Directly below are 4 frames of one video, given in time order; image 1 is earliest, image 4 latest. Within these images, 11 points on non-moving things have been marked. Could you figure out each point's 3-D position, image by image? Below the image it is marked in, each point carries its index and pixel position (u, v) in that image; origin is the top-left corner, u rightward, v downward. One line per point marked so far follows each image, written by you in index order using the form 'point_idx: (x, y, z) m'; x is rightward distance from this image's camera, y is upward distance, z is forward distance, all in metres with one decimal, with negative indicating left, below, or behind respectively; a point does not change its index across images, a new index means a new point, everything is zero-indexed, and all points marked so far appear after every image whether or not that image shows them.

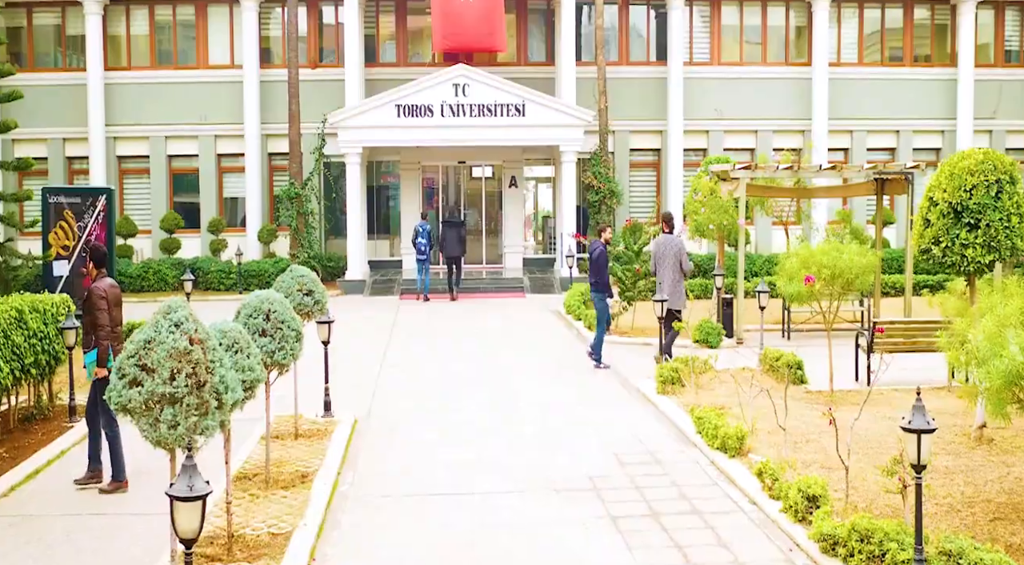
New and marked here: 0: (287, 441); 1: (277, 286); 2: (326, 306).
0: (-2.2, -1.5, +7.8) m
1: (-2.3, 0.0, +8.0) m
2: (-1.9, -0.2, +8.2) m
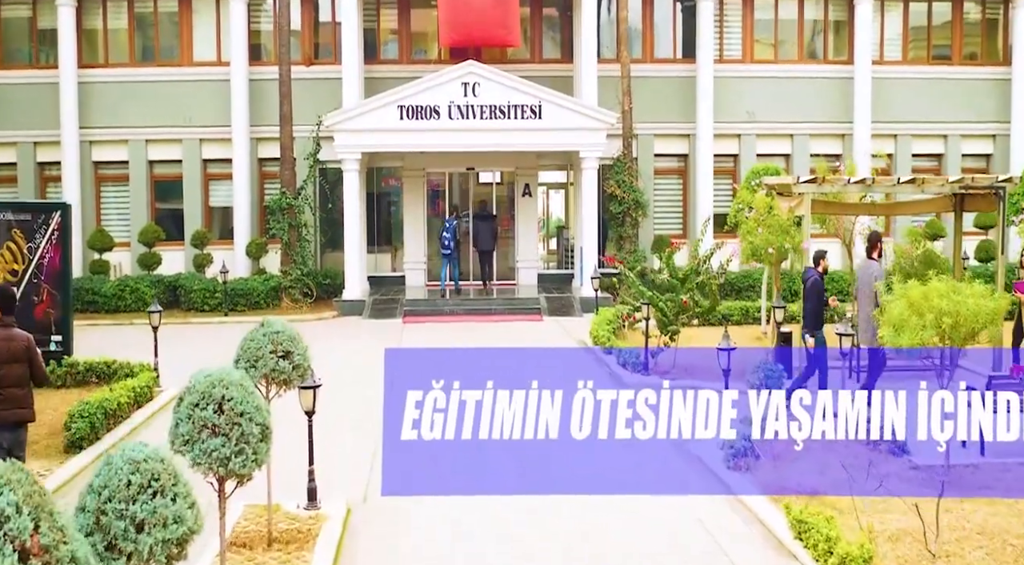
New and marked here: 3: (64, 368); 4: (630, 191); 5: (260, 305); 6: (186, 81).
0: (-1.9, -2.0, +5.9) m
1: (-2.0, -0.5, +6.1) m
2: (-1.6, -0.7, +6.2) m
3: (-6.2, -1.2, +11.1) m
4: (+2.7, +2.1, +18.6) m
5: (-5.6, -0.5, +18.0) m
6: (-8.1, +5.0, +19.9) m
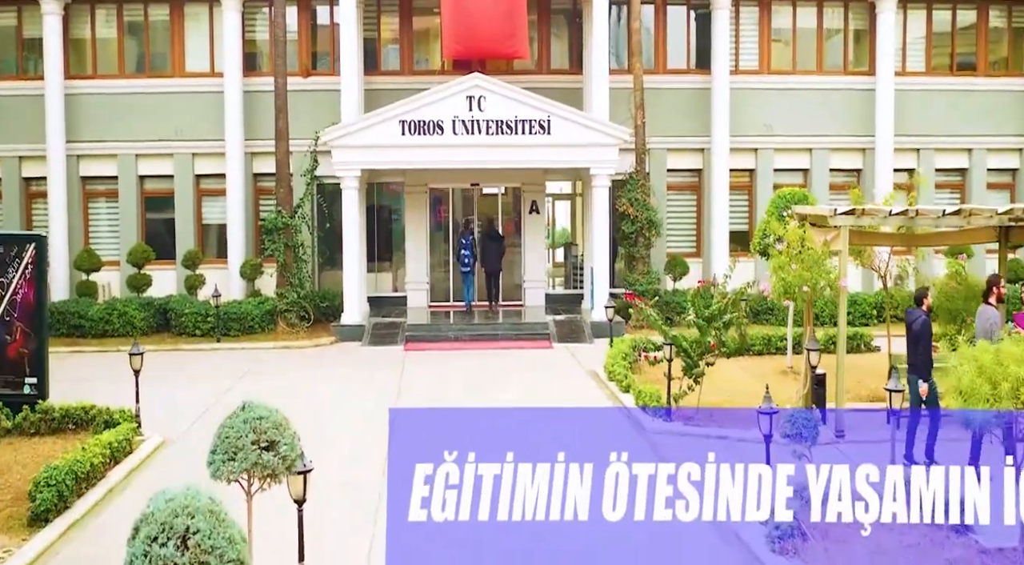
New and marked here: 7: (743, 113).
0: (-1.7, -2.5, +5.0) m
1: (-1.9, -1.0, +5.2) m
2: (-1.4, -1.2, +5.4) m
3: (-6.0, -1.7, +10.2) m
4: (+2.9, +1.6, +17.7) m
5: (-5.5, -1.0, +17.1) m
6: (-7.9, +4.5, +19.0) m
7: (+5.6, +4.1, +19.5) m
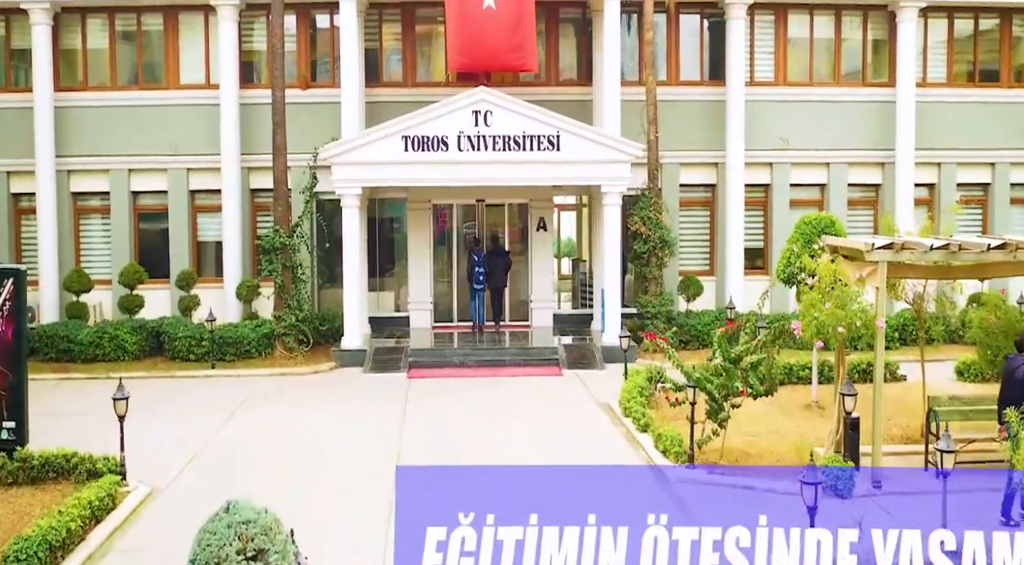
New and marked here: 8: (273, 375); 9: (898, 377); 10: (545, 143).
0: (-1.6, -2.9, +4.3) m
1: (-1.7, -1.5, +4.5) m
2: (-1.3, -1.6, +4.7) m
3: (-5.9, -2.1, +9.5) m
4: (+3.0, +1.2, +17.0) m
5: (-5.3, -1.4, +16.4) m
6: (-7.7, +4.0, +18.3) m
7: (+5.8, +3.6, +18.8) m
8: (-4.6, -1.8, +15.6) m
9: (+6.9, -1.7, +14.3) m
10: (+0.7, +2.8, +16.2) m
